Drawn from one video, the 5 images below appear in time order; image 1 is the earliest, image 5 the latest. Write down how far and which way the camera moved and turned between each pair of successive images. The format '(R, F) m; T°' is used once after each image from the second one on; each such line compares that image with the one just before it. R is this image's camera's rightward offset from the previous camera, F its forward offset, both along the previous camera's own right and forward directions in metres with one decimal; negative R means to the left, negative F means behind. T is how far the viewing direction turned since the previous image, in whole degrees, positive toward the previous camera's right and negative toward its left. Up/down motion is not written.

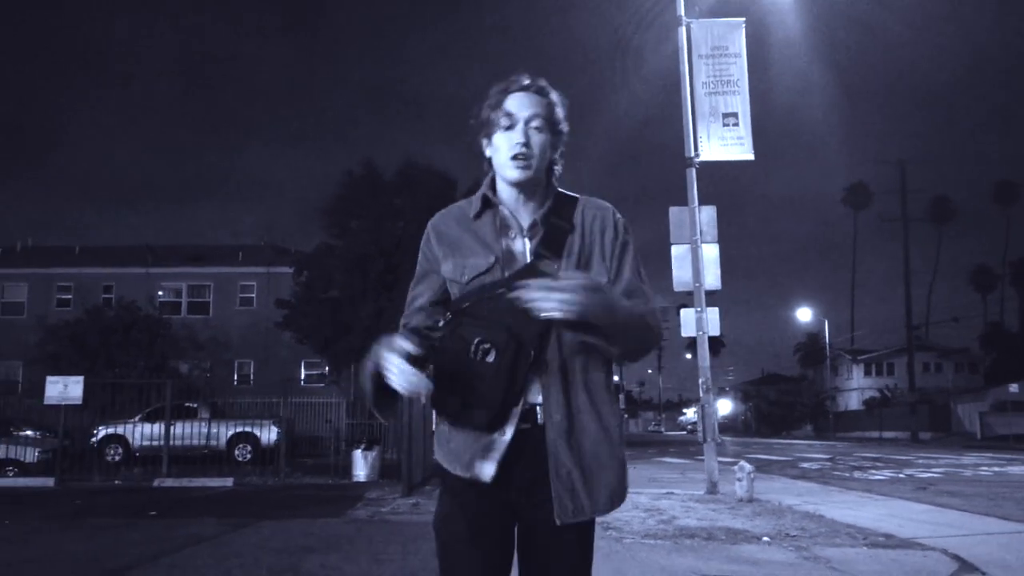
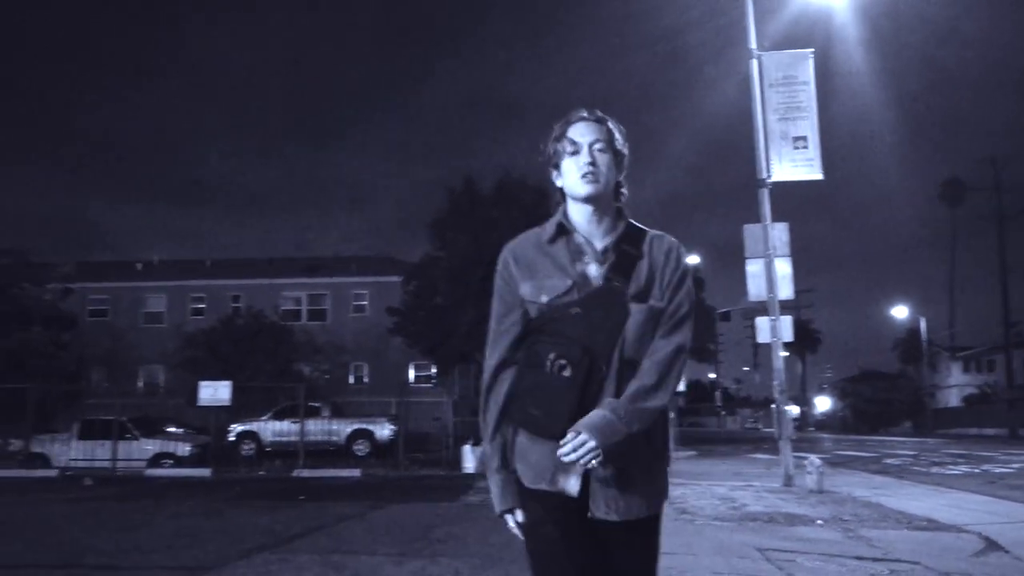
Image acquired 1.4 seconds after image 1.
(+0.1, -1.8) m; -6°
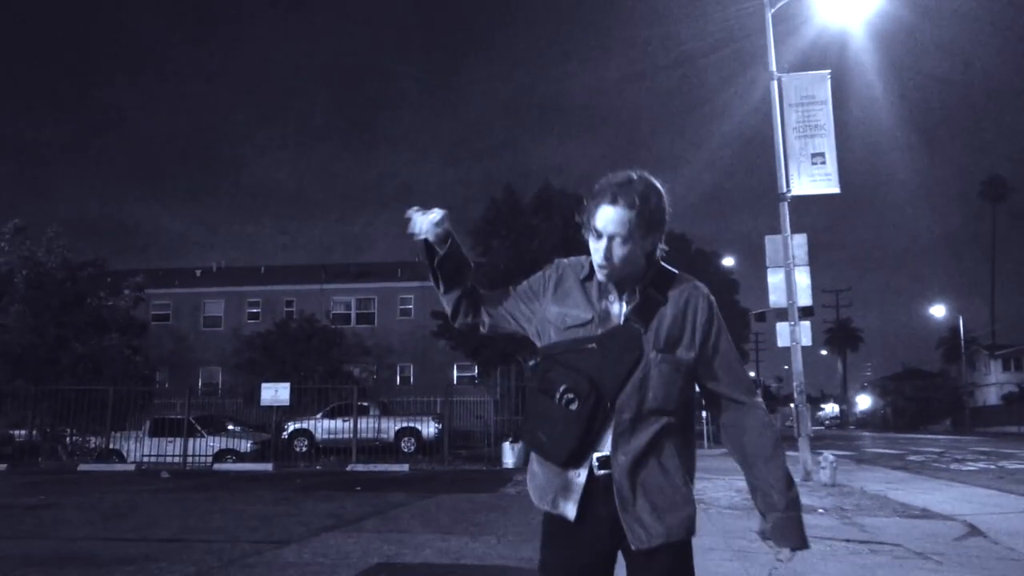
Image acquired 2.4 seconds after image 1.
(+0.2, -1.3) m; -3°
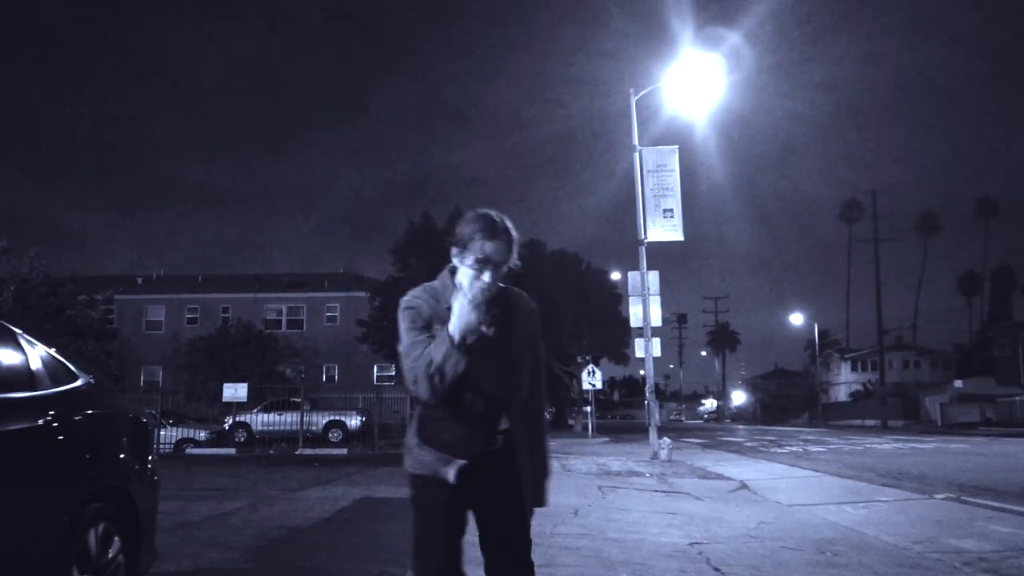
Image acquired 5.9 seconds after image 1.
(-0.3, -4.9) m; +6°
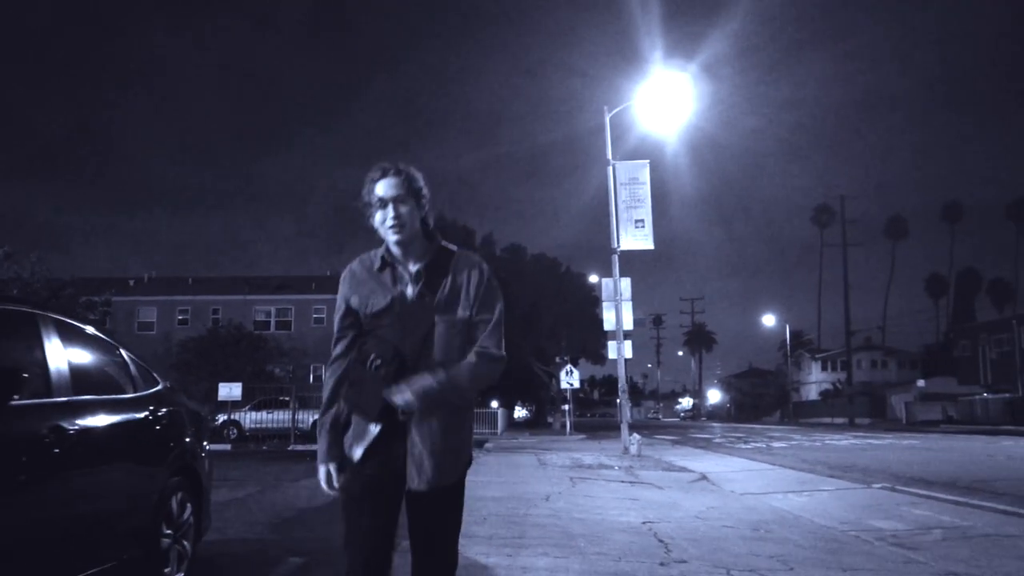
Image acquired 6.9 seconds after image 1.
(0.0, -1.5) m; +1°
